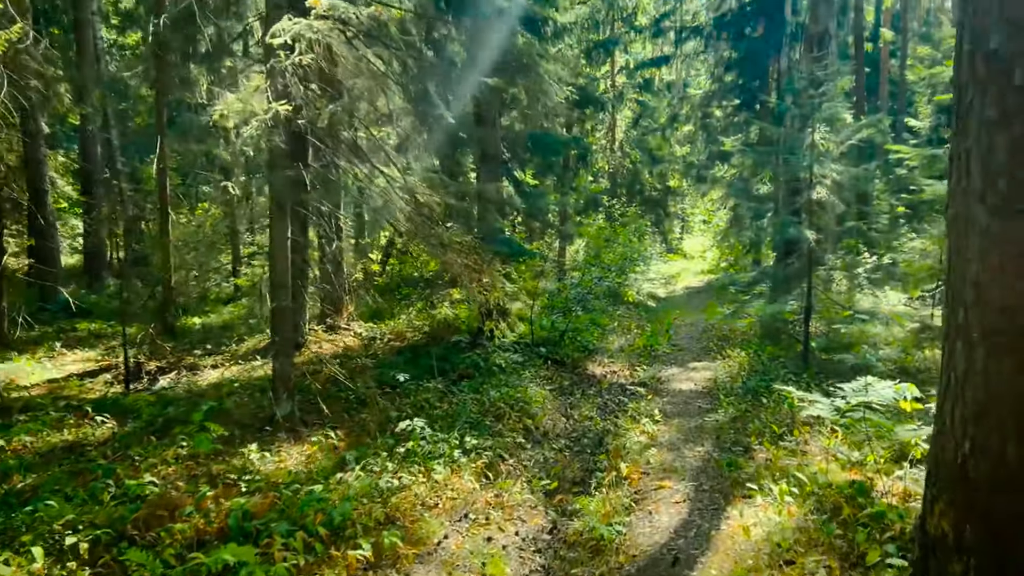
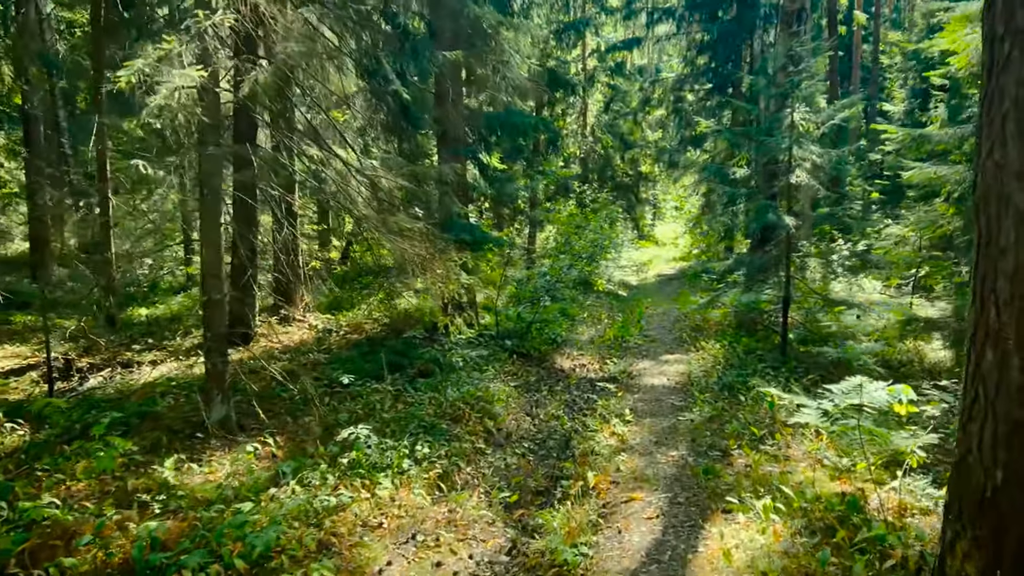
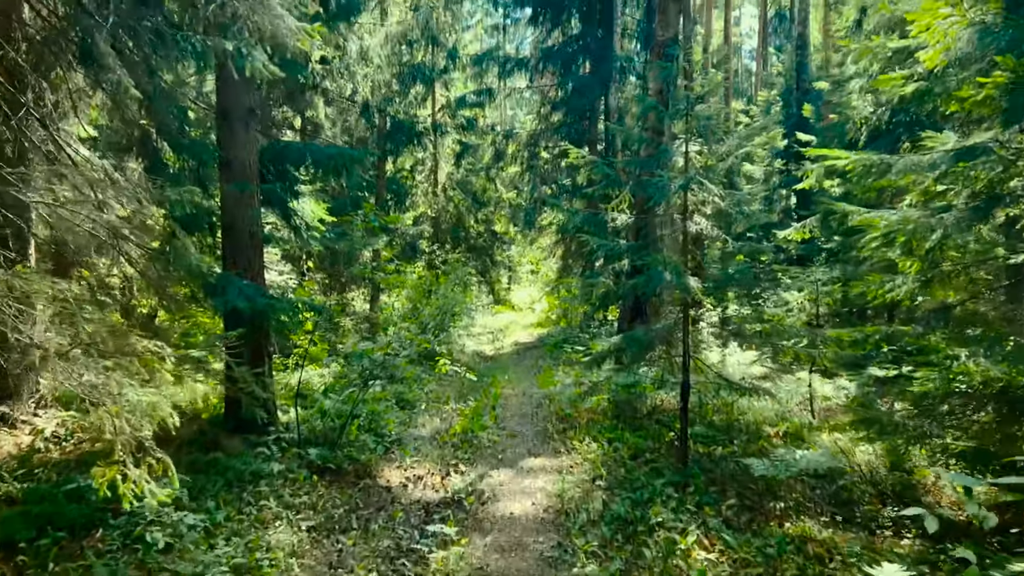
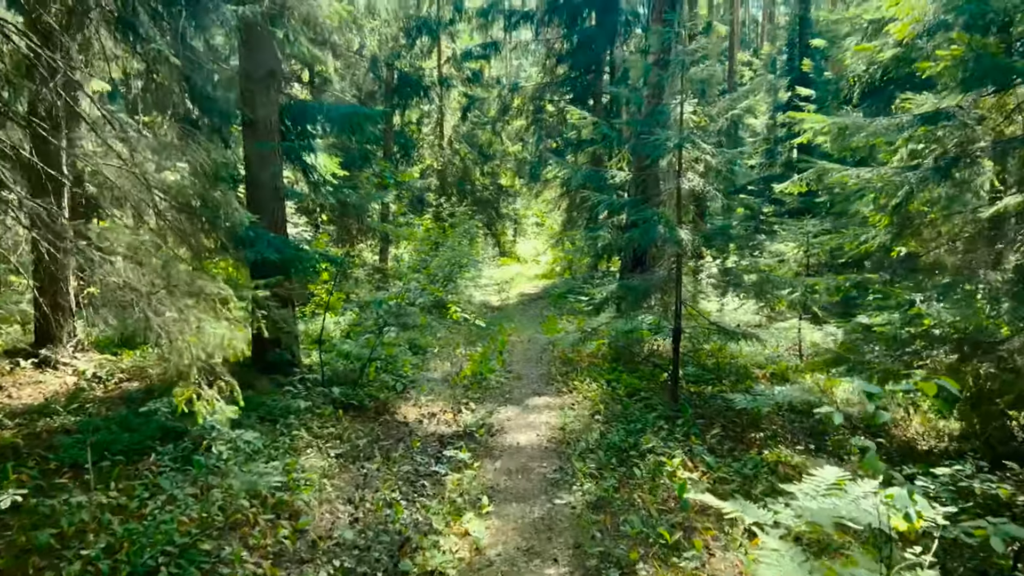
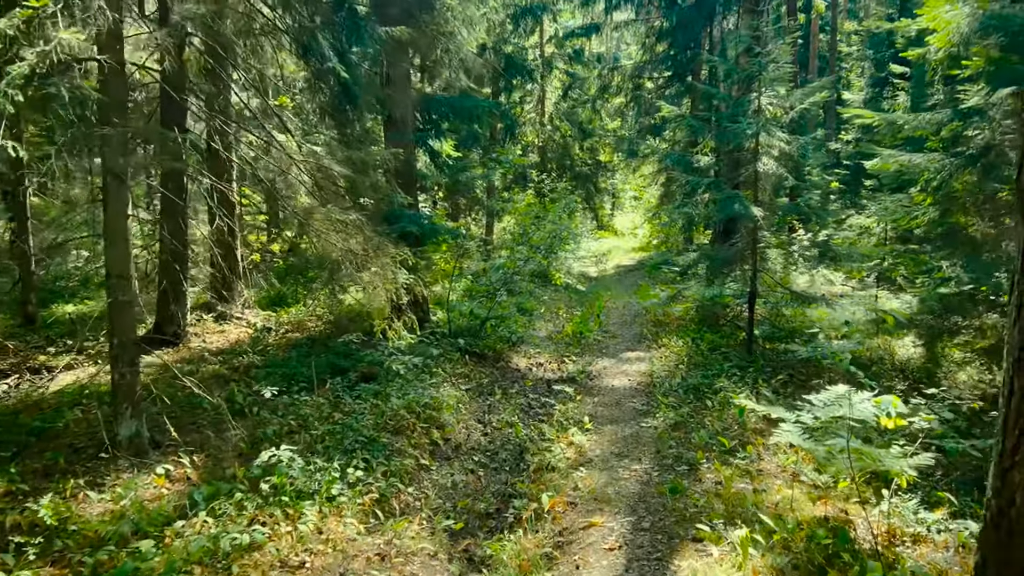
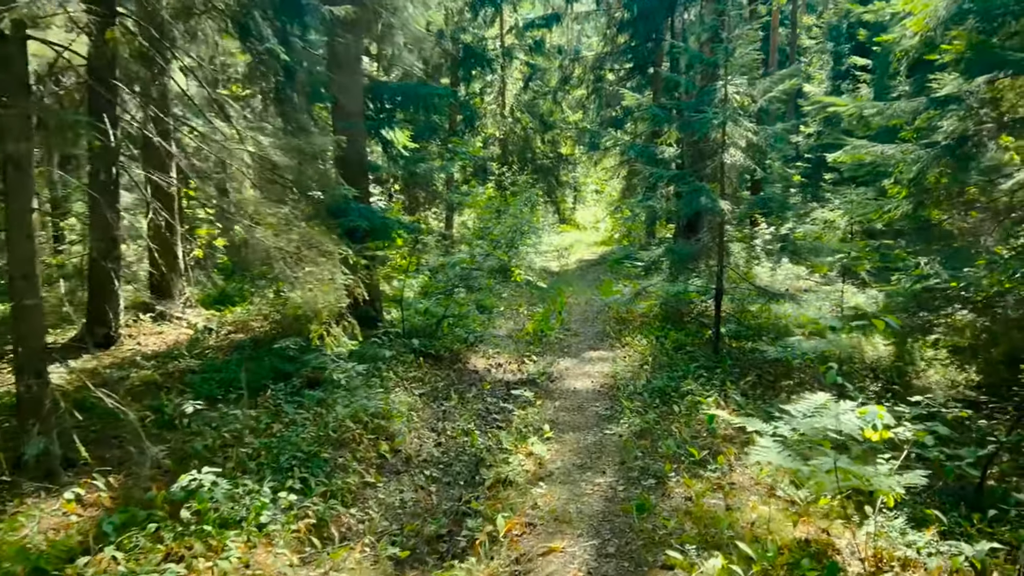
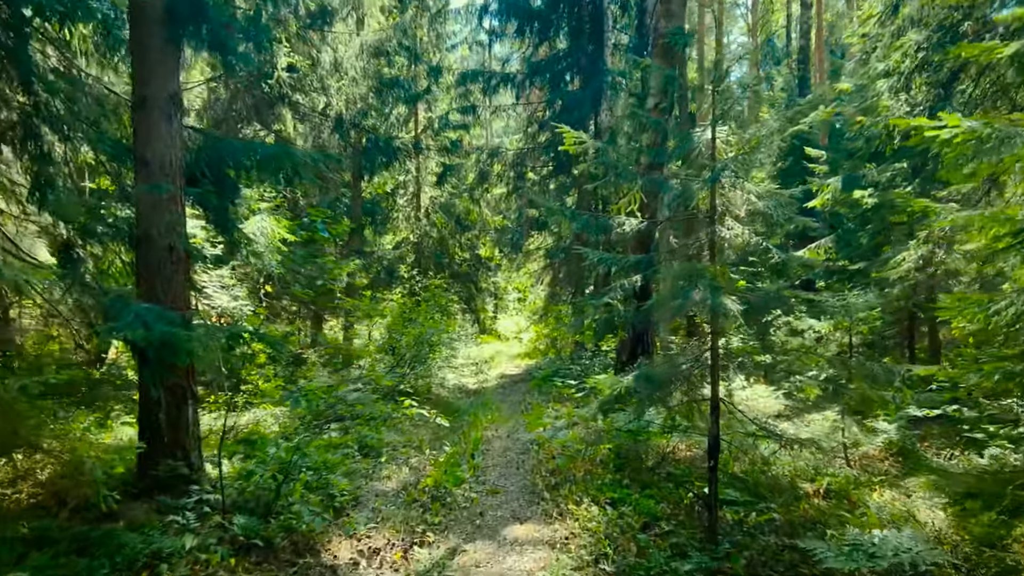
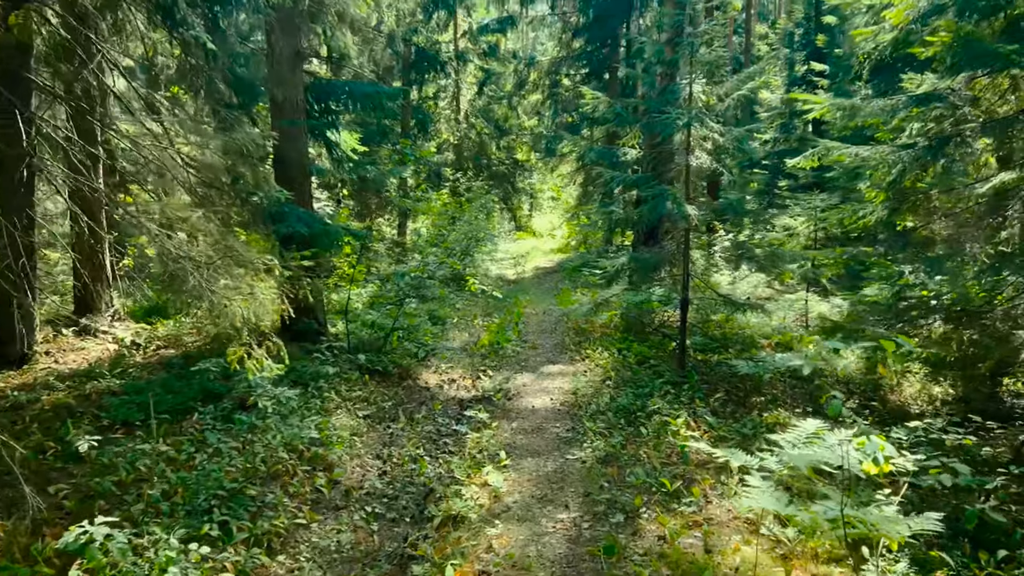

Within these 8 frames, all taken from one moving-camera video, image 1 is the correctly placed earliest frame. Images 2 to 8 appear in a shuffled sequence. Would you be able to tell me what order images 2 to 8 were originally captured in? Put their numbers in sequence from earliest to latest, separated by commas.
2, 5, 6, 8, 4, 3, 7
